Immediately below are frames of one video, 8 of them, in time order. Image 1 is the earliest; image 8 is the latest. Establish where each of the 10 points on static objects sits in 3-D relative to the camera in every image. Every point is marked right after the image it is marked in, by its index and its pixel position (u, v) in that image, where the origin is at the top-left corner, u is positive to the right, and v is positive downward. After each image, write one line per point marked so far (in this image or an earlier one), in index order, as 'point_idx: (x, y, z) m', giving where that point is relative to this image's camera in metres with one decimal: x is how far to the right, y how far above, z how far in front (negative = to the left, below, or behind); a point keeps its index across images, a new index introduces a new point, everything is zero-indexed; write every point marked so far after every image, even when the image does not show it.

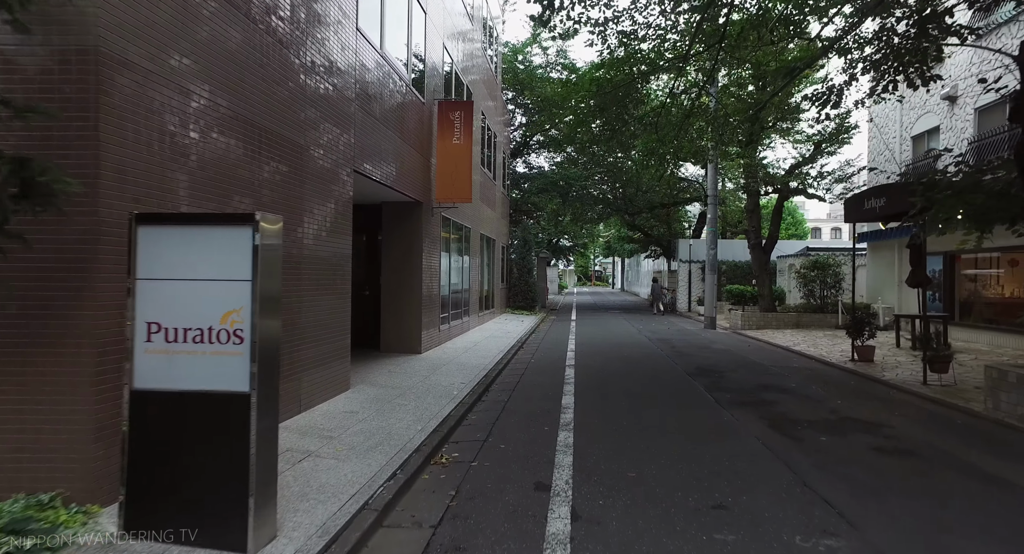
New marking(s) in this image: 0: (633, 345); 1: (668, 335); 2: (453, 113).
0: (+3.2, -1.8, +14.3) m
1: (+4.8, -1.8, +16.7) m
2: (-1.2, +3.4, +11.5) m
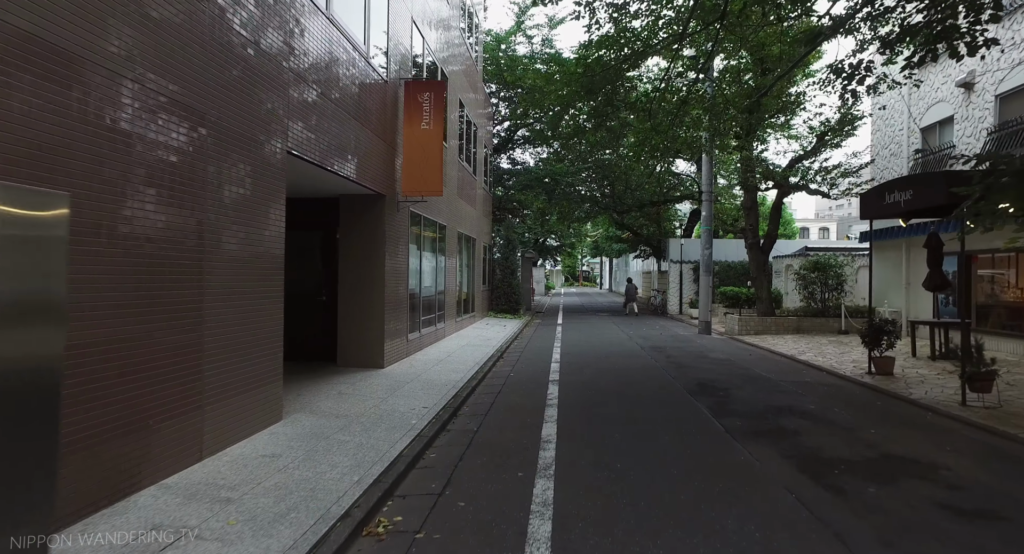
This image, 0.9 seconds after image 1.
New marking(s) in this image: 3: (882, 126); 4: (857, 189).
0: (+2.7, -1.8, +13.1) m
1: (+4.2, -1.8, +15.6) m
2: (-1.7, +3.3, +10.2) m
3: (+10.3, +4.2, +15.4) m
4: (+9.5, +2.4, +15.2) m
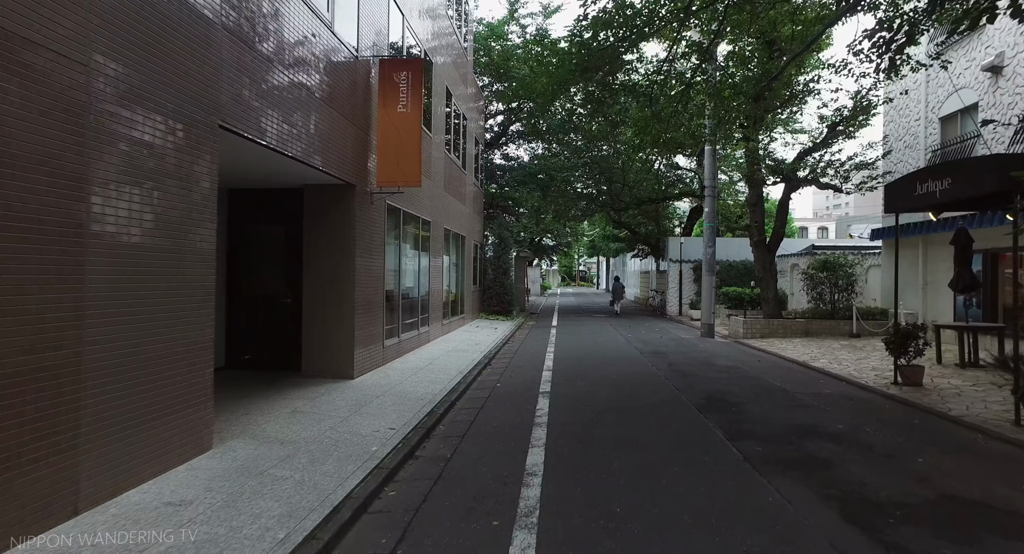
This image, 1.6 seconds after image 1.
0: (+2.5, -1.8, +12.1) m
1: (+4.0, -1.8, +14.6) m
2: (-1.9, +3.3, +9.2) m
3: (+10.0, +4.2, +14.4) m
4: (+9.3, +2.4, +14.3) m
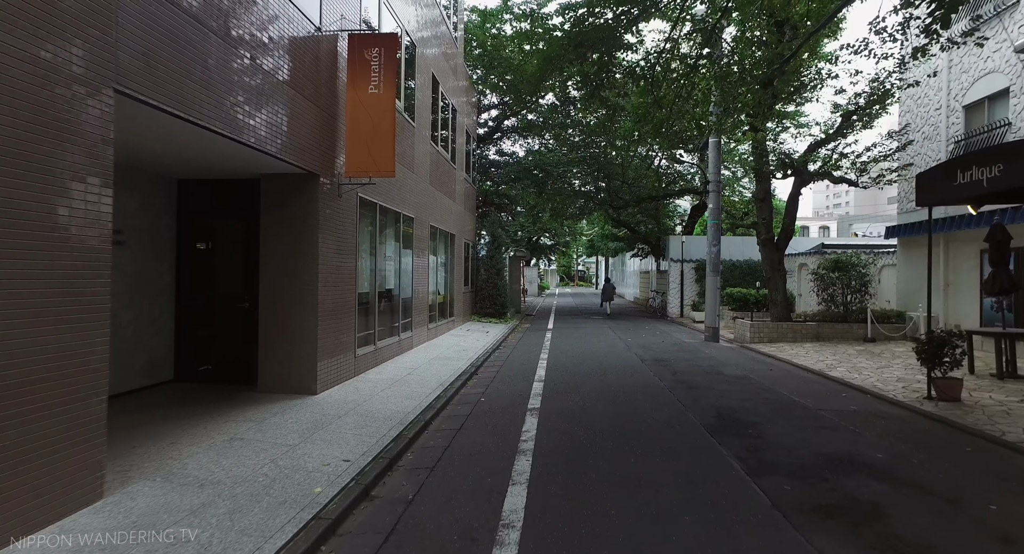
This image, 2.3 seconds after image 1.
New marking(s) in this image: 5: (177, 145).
0: (+2.3, -1.8, +11.1) m
1: (+3.7, -1.8, +13.6) m
2: (-2.1, +3.3, +8.2) m
3: (+9.8, +4.2, +13.4) m
4: (+9.0, +2.4, +13.3) m
5: (-3.9, +1.5, +6.5) m
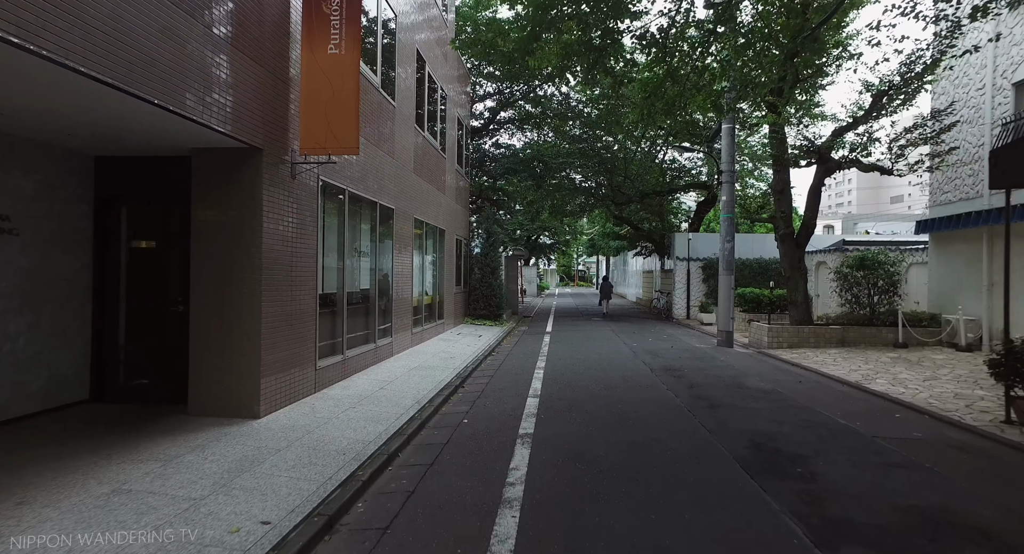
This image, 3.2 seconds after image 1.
0: (+2.1, -1.8, +9.8) m
1: (+3.6, -1.8, +12.2) m
2: (-2.2, +3.3, +6.8) m
3: (+9.6, +4.2, +12.1) m
4: (+8.9, +2.4, +12.0) m
5: (-4.0, +1.6, +5.1) m
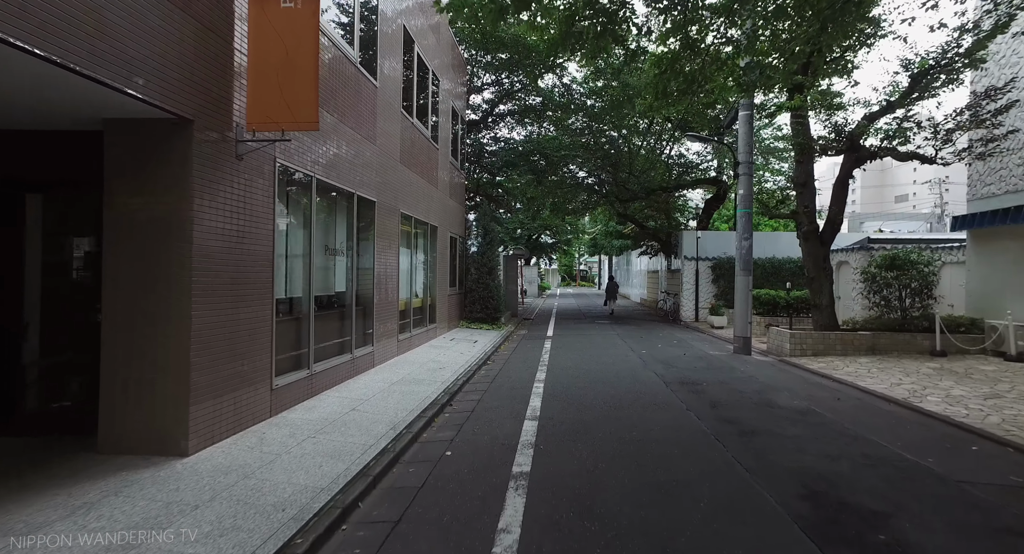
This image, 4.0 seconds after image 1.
0: (+2.1, -1.8, +8.6) m
1: (+3.5, -1.8, +11.0) m
2: (-2.3, +3.3, +5.6) m
3: (+9.6, +4.2, +10.8) m
4: (+8.8, +2.4, +10.7) m
5: (-4.1, +1.5, +3.9) m
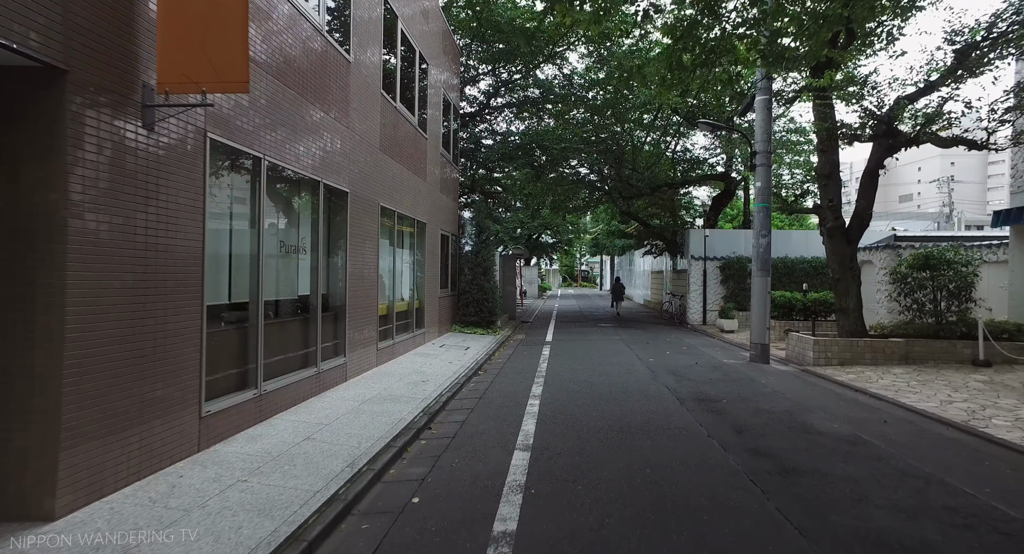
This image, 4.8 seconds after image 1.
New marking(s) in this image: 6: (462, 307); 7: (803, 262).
0: (+1.9, -1.8, +7.3) m
1: (+3.4, -1.8, +9.8) m
2: (-2.5, +3.3, +4.4) m
3: (+9.4, +4.1, +9.6) m
4: (+8.7, +2.4, +9.5) m
5: (-4.3, +1.5, +2.7) m
6: (-1.6, -1.0, +18.0) m
7: (+10.2, +0.5, +19.4) m
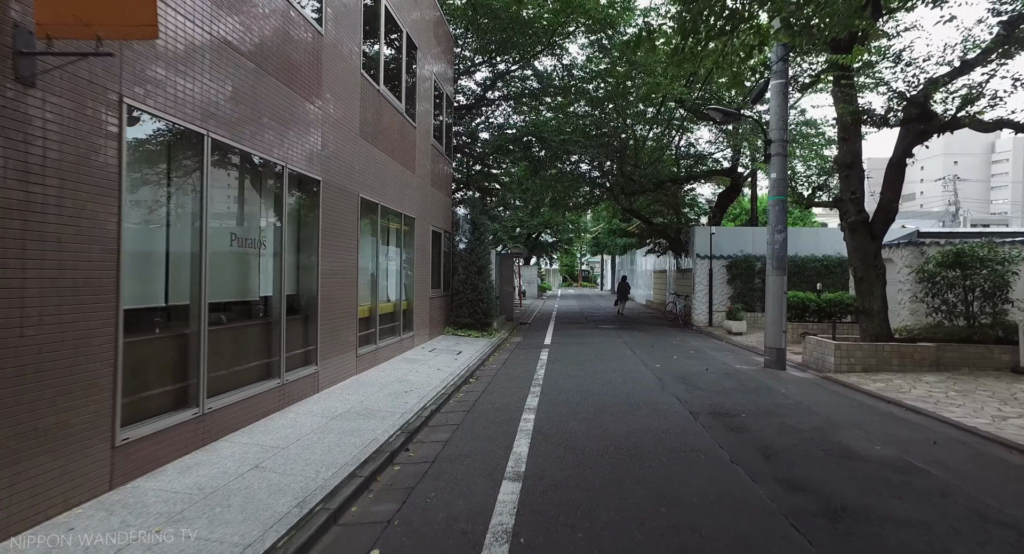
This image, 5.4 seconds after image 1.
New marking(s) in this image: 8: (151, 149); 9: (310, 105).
0: (+1.8, -1.8, +6.4) m
1: (+3.3, -1.8, +8.8) m
2: (-2.6, +3.3, +3.4) m
3: (+9.3, +4.2, +8.6) m
4: (+8.6, +2.4, +8.5) m
5: (-4.4, +1.5, +1.7) m
6: (-1.7, -0.9, +17.1) m
7: (+10.1, +0.5, +18.4) m
8: (-3.1, +1.2, +5.0) m
9: (-2.9, +2.5, +8.2) m
